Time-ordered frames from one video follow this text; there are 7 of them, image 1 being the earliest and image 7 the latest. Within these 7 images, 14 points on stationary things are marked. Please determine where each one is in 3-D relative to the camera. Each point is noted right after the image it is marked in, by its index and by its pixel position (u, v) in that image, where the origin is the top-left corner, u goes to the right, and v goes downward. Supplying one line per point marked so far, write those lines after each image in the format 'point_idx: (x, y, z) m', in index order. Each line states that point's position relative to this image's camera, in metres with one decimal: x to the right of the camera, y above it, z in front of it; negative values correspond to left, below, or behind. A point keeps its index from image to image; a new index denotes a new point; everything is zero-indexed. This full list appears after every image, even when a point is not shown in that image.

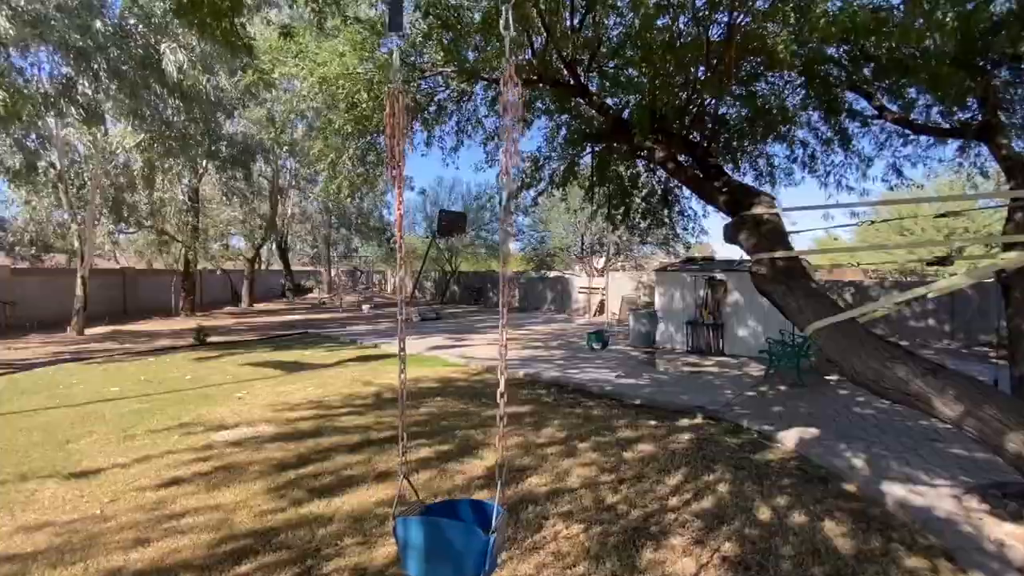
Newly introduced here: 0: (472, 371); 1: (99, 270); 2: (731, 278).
0: (-0.6, -1.3, +7.5) m
1: (-12.3, +0.5, +14.3) m
2: (+4.2, +0.2, +9.2) m
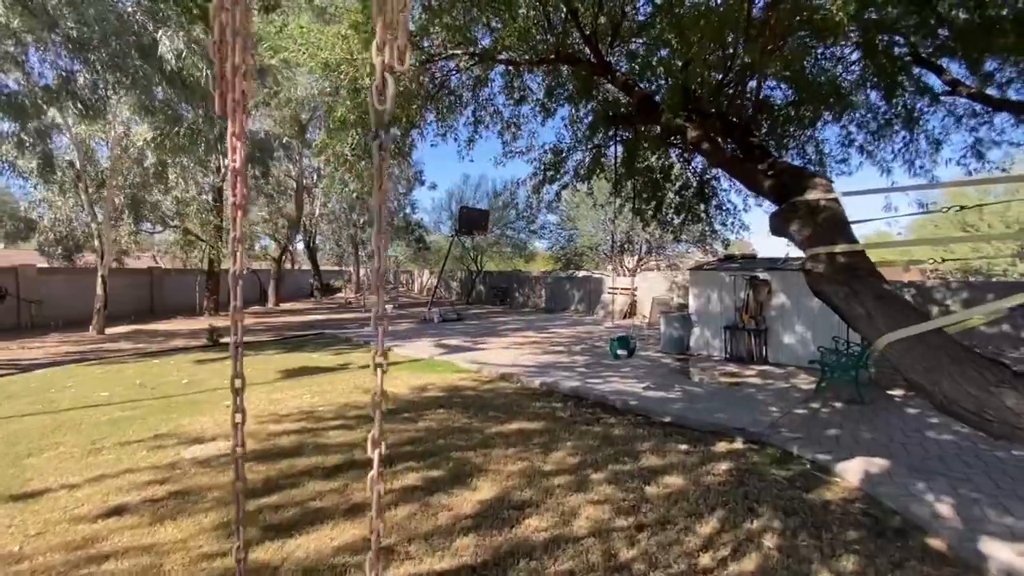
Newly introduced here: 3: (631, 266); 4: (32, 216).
0: (-0.4, -1.3, +6.9) m
1: (-11.6, +0.5, +14.5) m
2: (+4.5, +0.2, +8.2) m
3: (+4.6, +0.8, +18.7) m
4: (-12.7, +1.9, +12.7) m
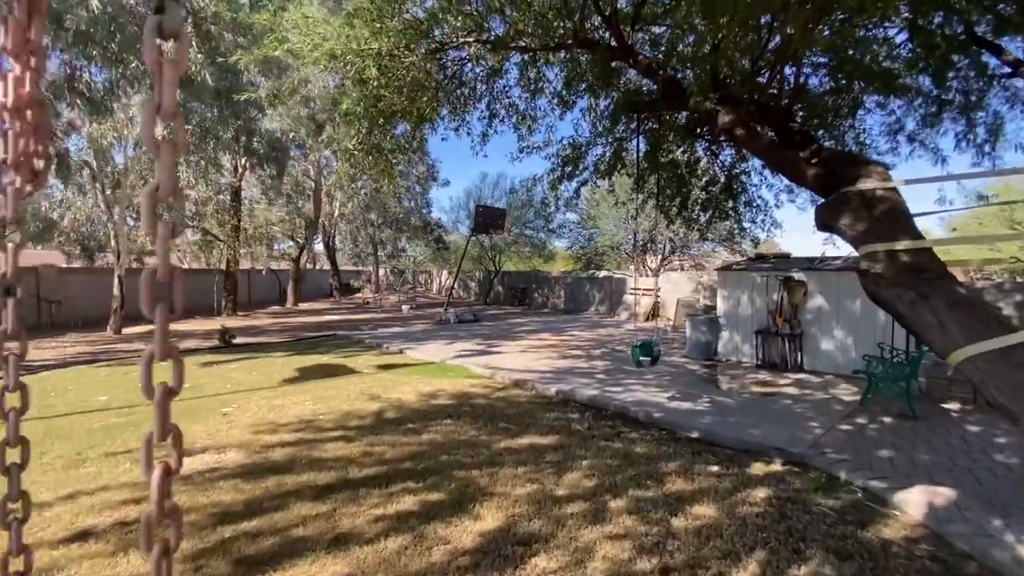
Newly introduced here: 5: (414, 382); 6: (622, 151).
0: (-0.2, -1.3, +6.5) m
1: (-11.1, +0.5, +14.5) m
2: (+4.8, +0.1, +7.6) m
3: (+5.4, +0.8, +18.1) m
4: (-12.2, +1.9, +12.8) m
5: (-1.4, -1.3, +6.6) m
6: (+2.3, +2.8, +9.9) m
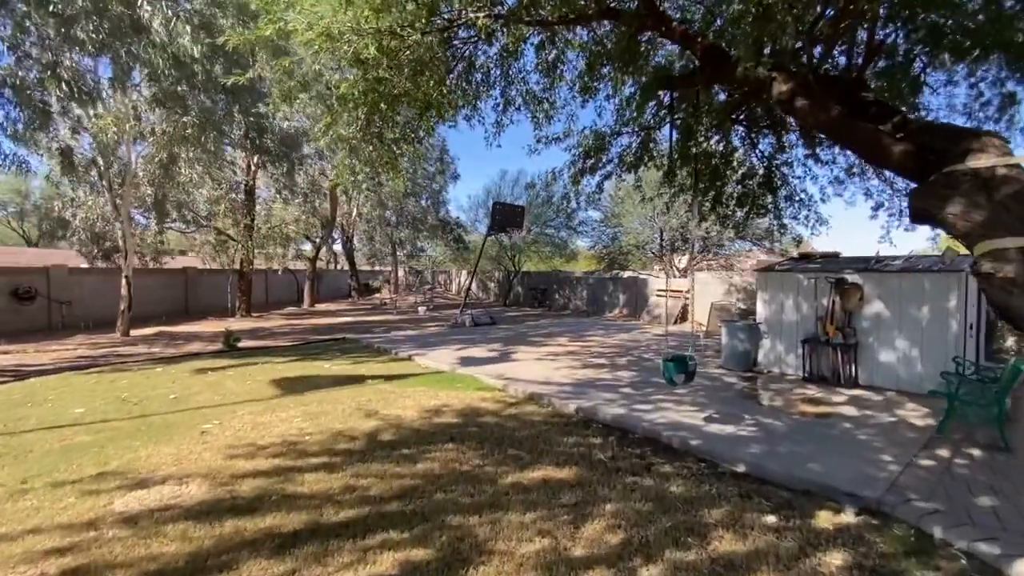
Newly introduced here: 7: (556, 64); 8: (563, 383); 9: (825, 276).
0: (0.0, -1.4, +5.8) m
1: (-10.5, +0.5, +14.4) m
2: (+5.0, +0.1, +6.7) m
3: (+6.1, +0.8, +17.1) m
4: (-11.7, +1.9, +12.7) m
5: (-1.2, -1.3, +6.0) m
6: (+2.6, +2.8, +9.0) m
7: (+0.7, +3.5, +7.5) m
8: (+0.7, -1.3, +6.6) m
9: (+4.5, +0.2, +7.0) m
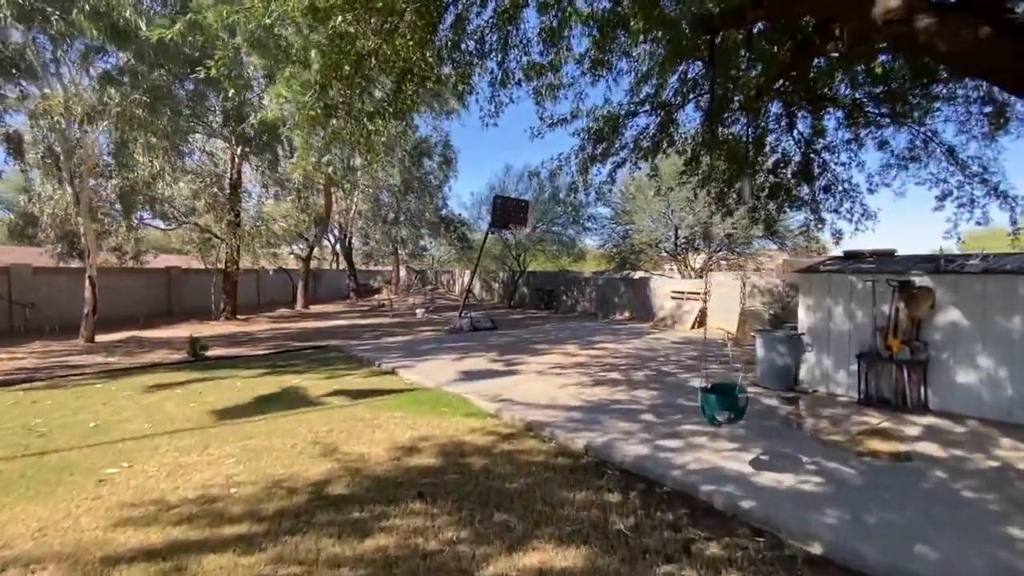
0: (-0.1, -1.4, +4.7) m
1: (-10.4, +0.5, +13.4) m
2: (+4.9, 0.0, +5.5) m
3: (+6.2, +0.7, +15.9) m
4: (-11.6, +1.9, +11.8) m
5: (-1.2, -1.4, +4.9) m
6: (+2.6, +2.7, +7.9) m
7: (+0.7, +3.4, +6.4) m
8: (+0.7, -1.3, +5.5) m
9: (+4.5, +0.1, +5.8) m
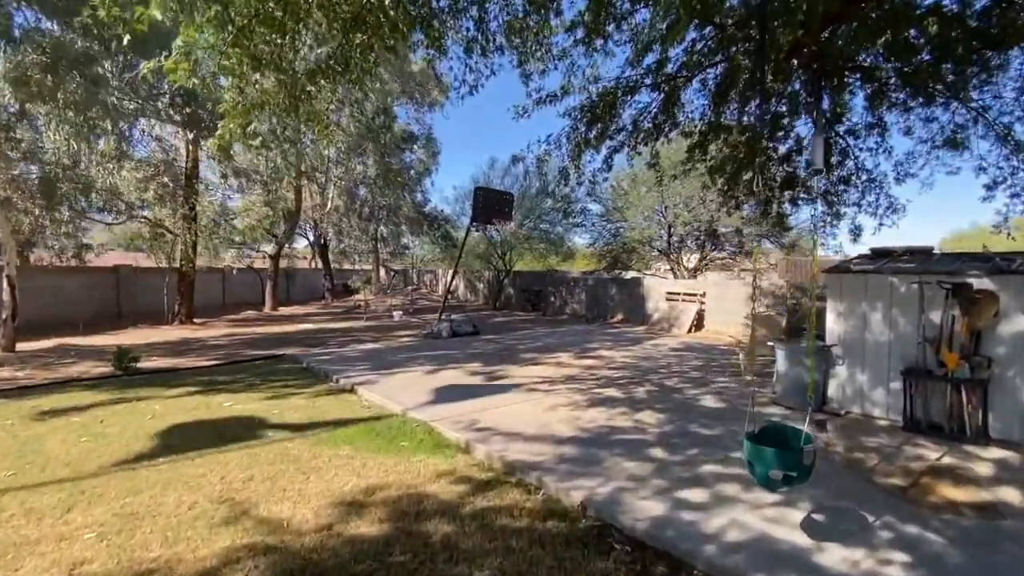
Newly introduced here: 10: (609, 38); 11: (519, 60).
0: (-0.3, -1.5, +3.7) m
1: (-10.8, +0.5, +12.1) m
2: (+4.7, 0.0, +4.6) m
3: (+5.7, +0.7, +15.0) m
4: (-12.0, +1.8, +10.4) m
5: (-1.4, -1.4, +3.8) m
6: (+2.3, +2.7, +6.9) m
7: (+0.4, +3.4, +5.3) m
8: (+0.5, -1.4, +4.4) m
9: (+4.3, +0.1, +4.9) m
10: (+1.2, +3.3, +6.2) m
11: (+0.1, +2.9, +6.2) m
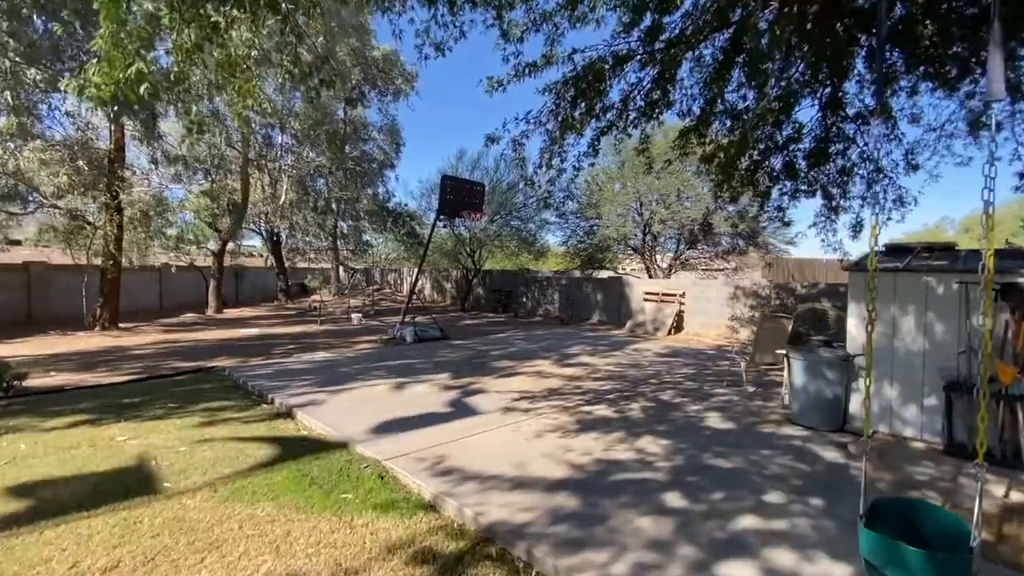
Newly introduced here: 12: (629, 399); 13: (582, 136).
0: (-0.4, -1.5, +2.7) m
1: (-11.5, +0.5, +10.4) m
2: (+4.5, 0.0, +3.9) m
3: (+4.9, +0.7, +14.4) m
4: (-12.5, +1.8, +8.6) m
5: (-1.5, -1.4, +2.8) m
6: (+2.0, +2.7, +6.1) m
7: (+0.2, +3.4, +4.4) m
8: (+0.3, -1.4, +3.5) m
9: (+4.1, +0.1, +4.2) m
10: (+1.0, +3.3, +5.3) m
11: (-0.2, +2.9, +5.2) m
12: (+1.4, -1.3, +5.9) m
13: (+1.0, +2.1, +6.6) m
